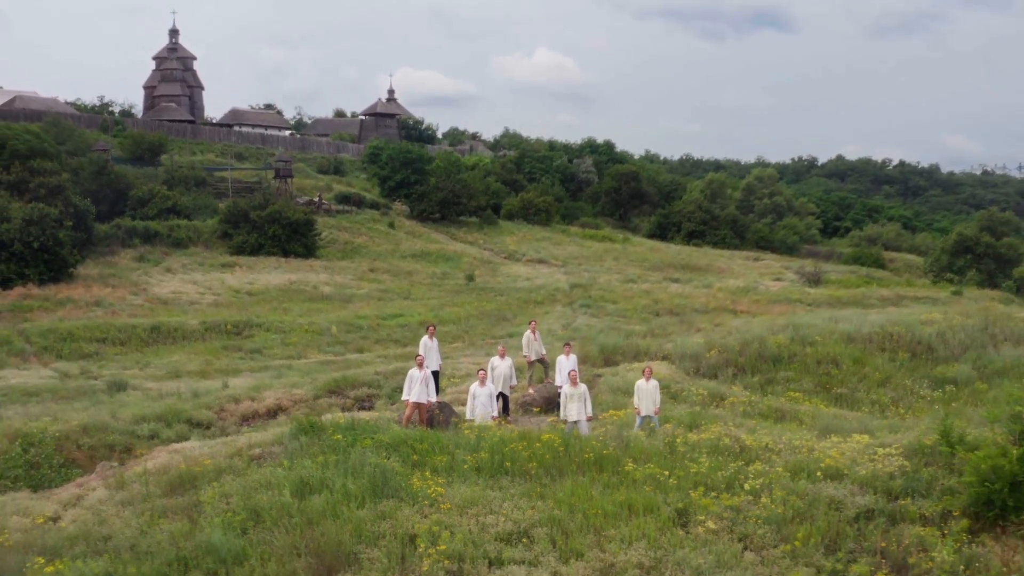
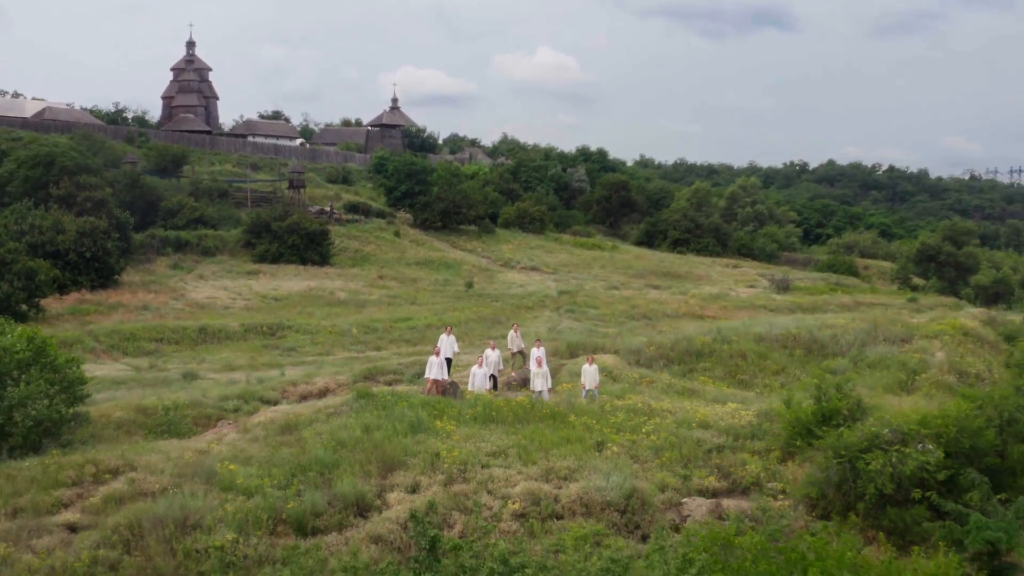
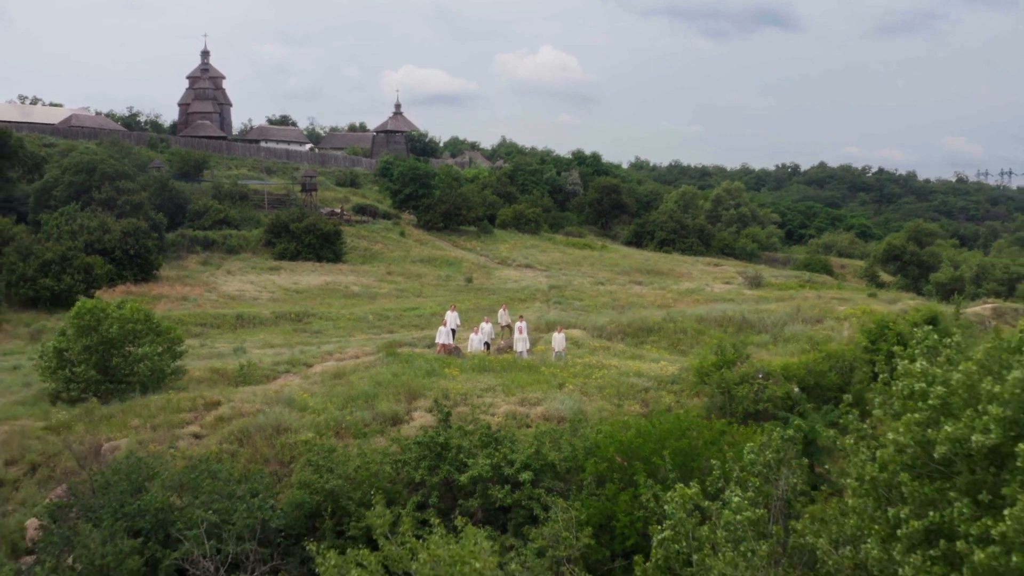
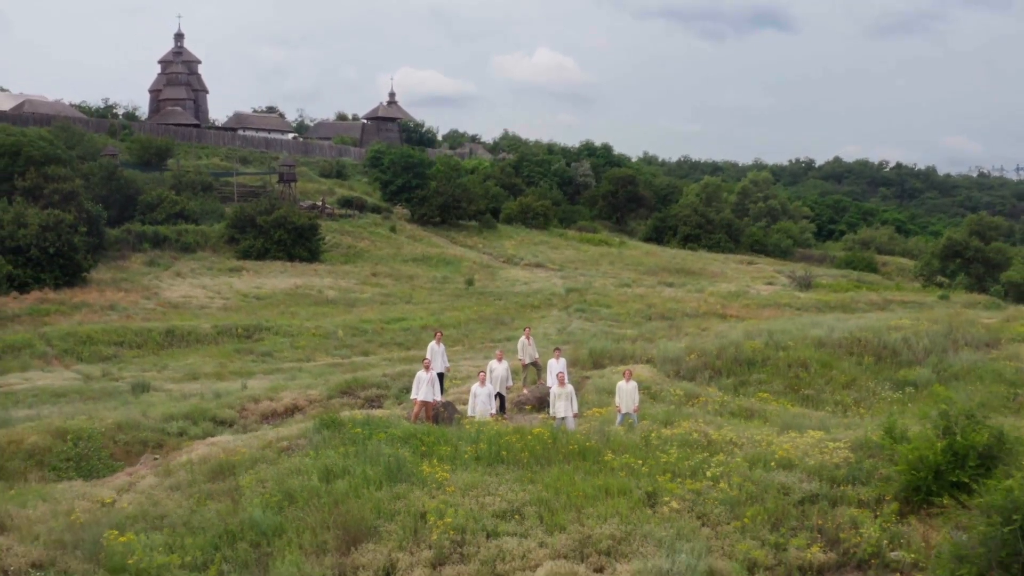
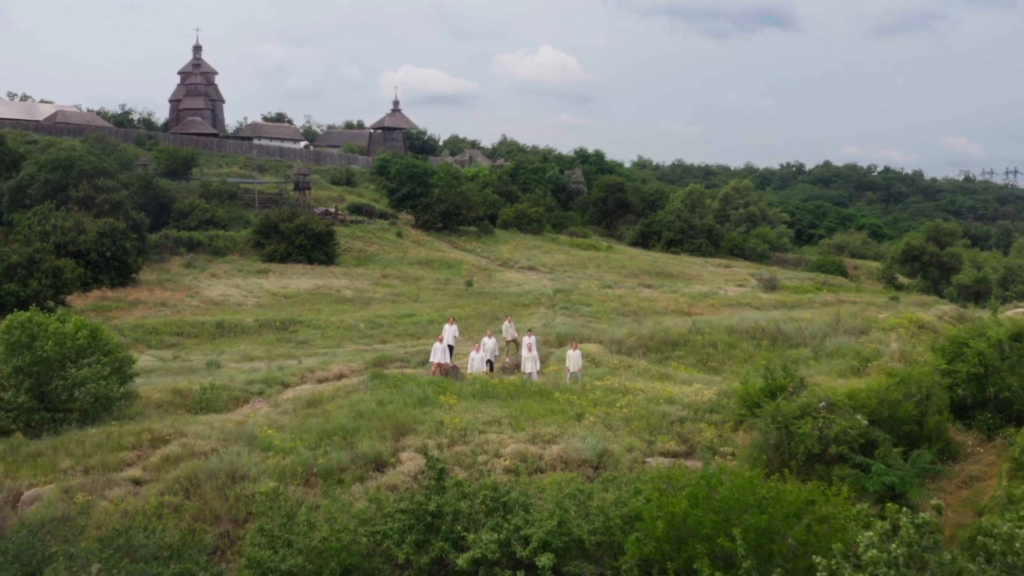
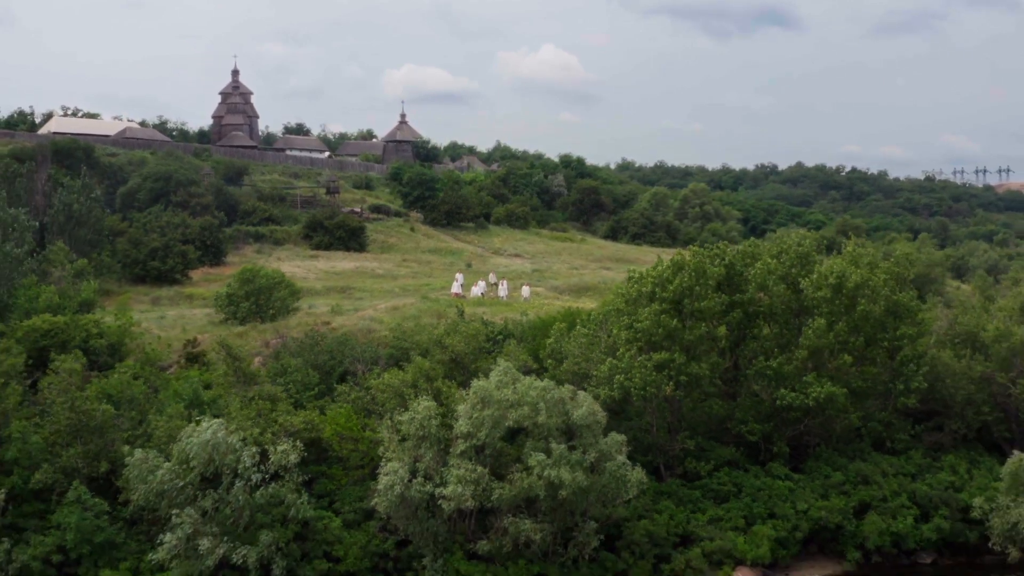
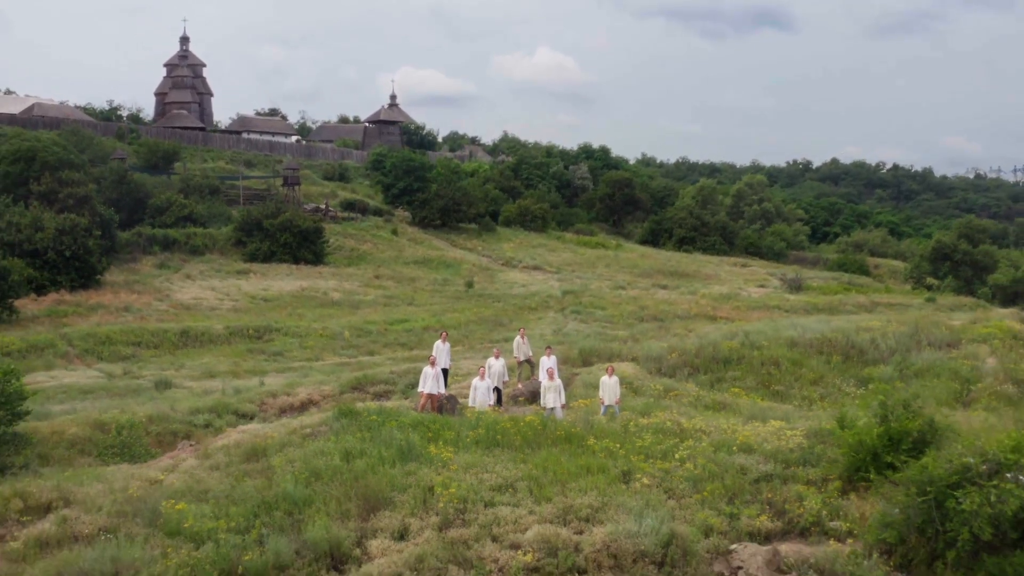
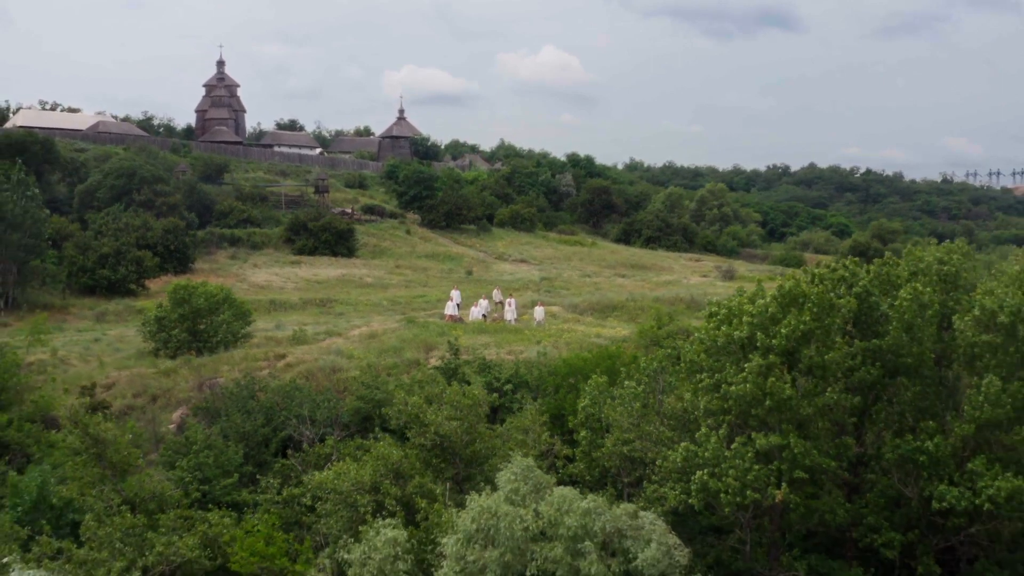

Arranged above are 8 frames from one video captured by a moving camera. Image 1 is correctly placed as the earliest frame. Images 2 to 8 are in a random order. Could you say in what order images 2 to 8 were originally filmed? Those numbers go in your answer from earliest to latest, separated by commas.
4, 7, 2, 5, 3, 8, 6
